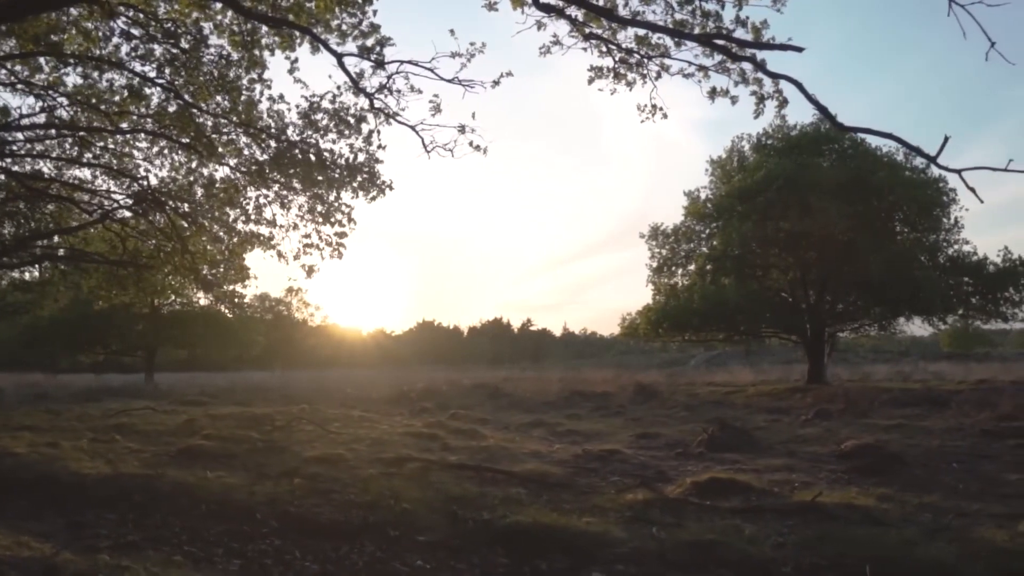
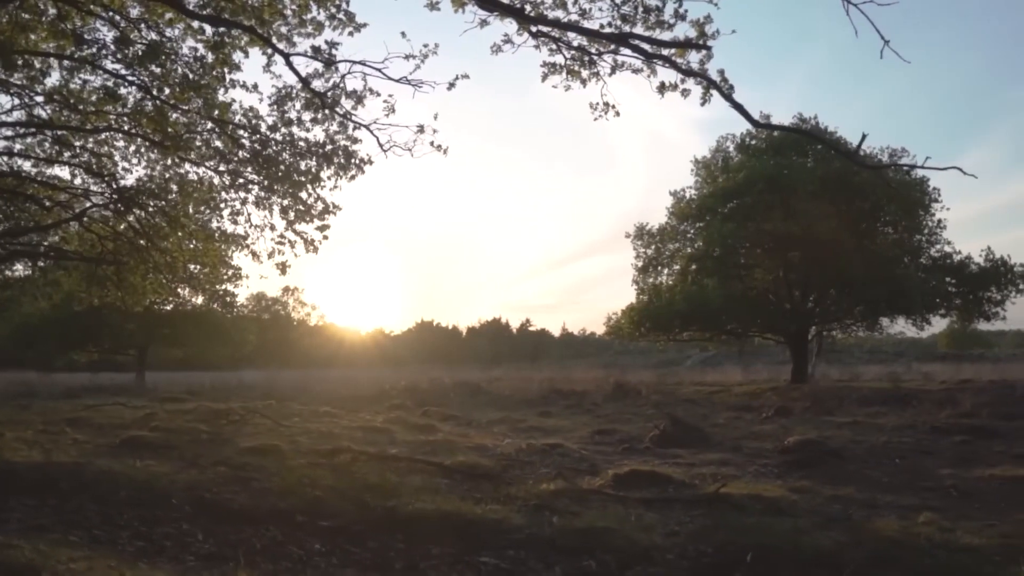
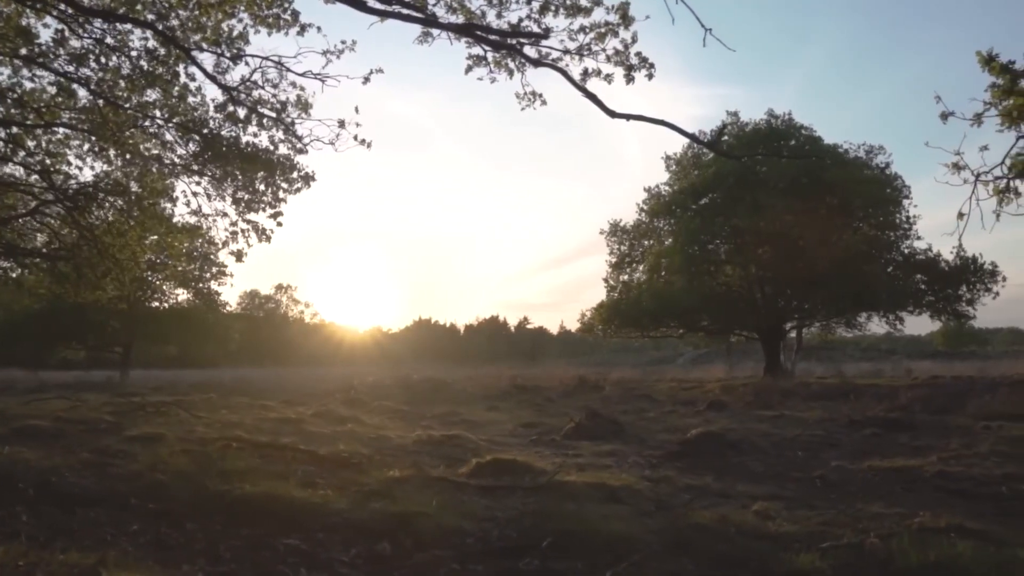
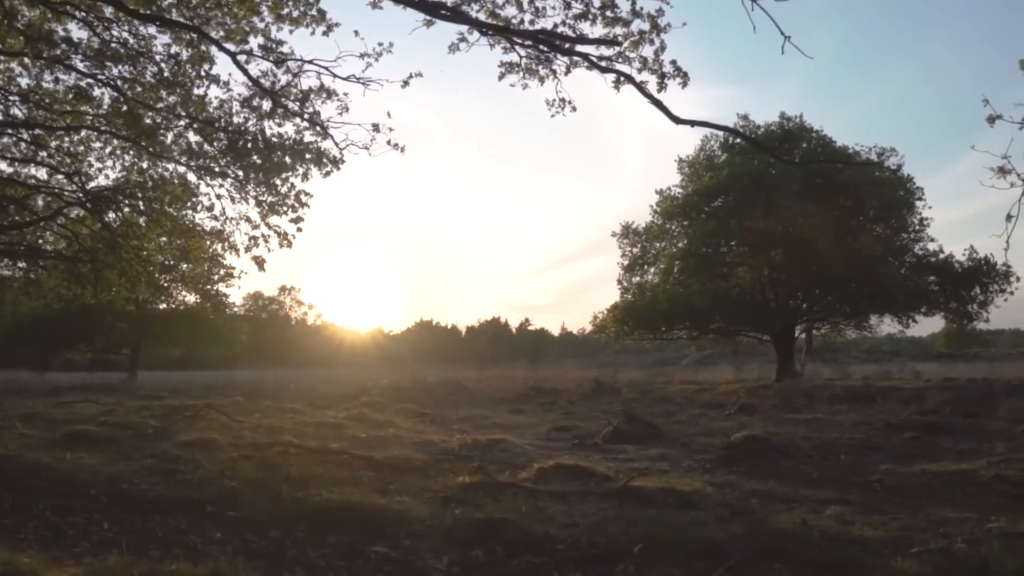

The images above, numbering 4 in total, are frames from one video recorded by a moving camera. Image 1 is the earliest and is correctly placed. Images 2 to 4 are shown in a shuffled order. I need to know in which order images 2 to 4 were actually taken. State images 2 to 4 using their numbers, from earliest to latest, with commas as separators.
2, 4, 3
